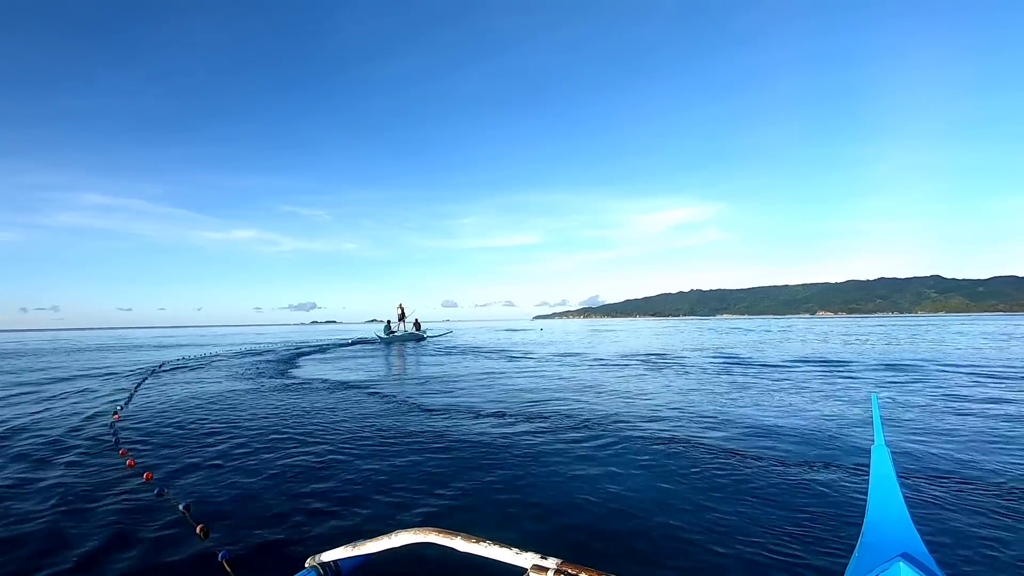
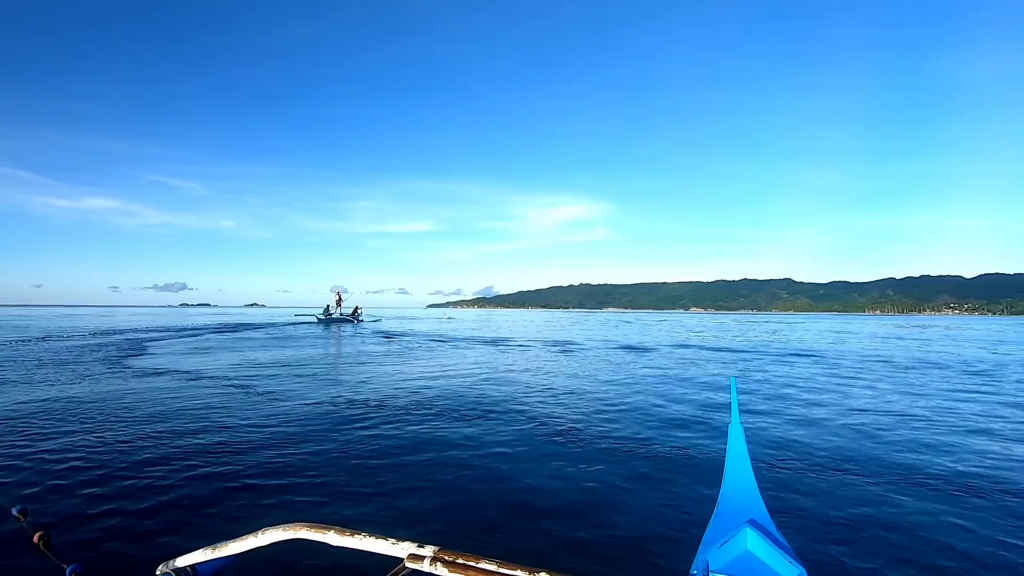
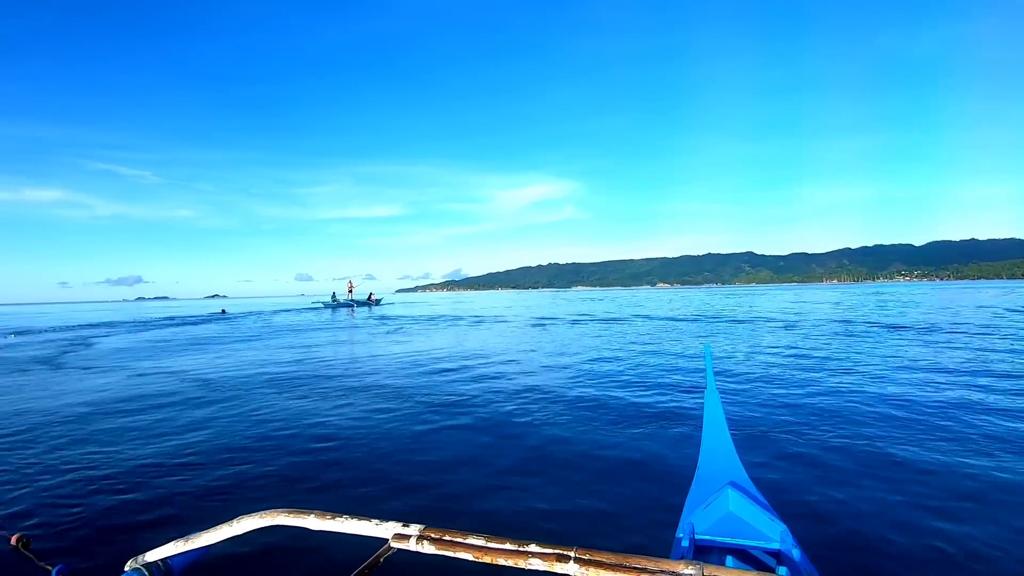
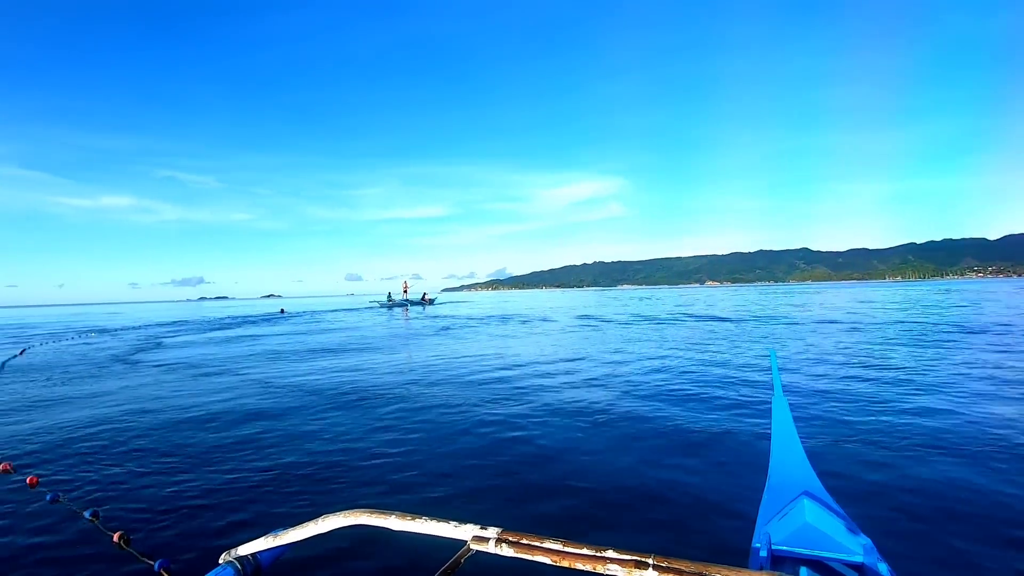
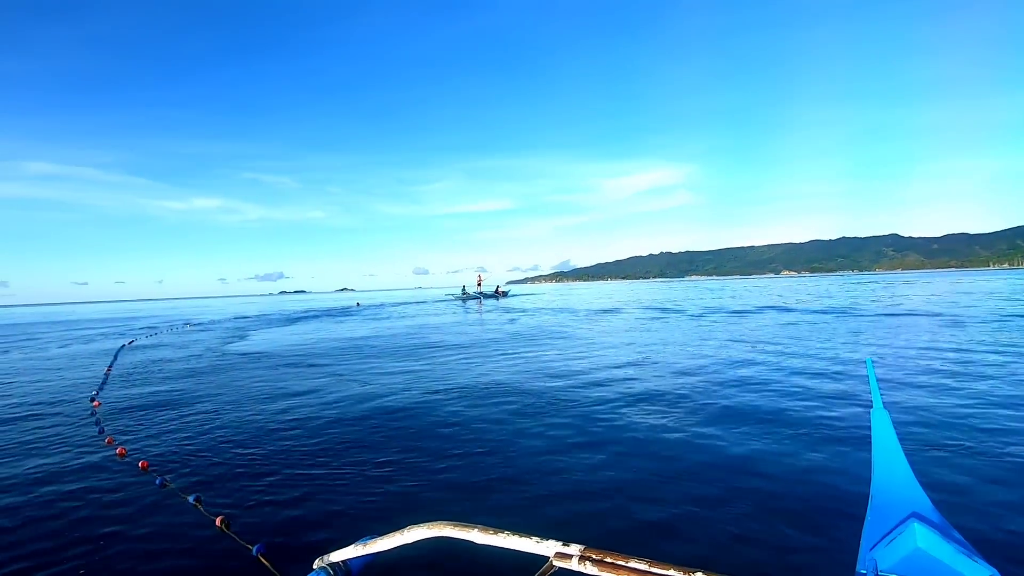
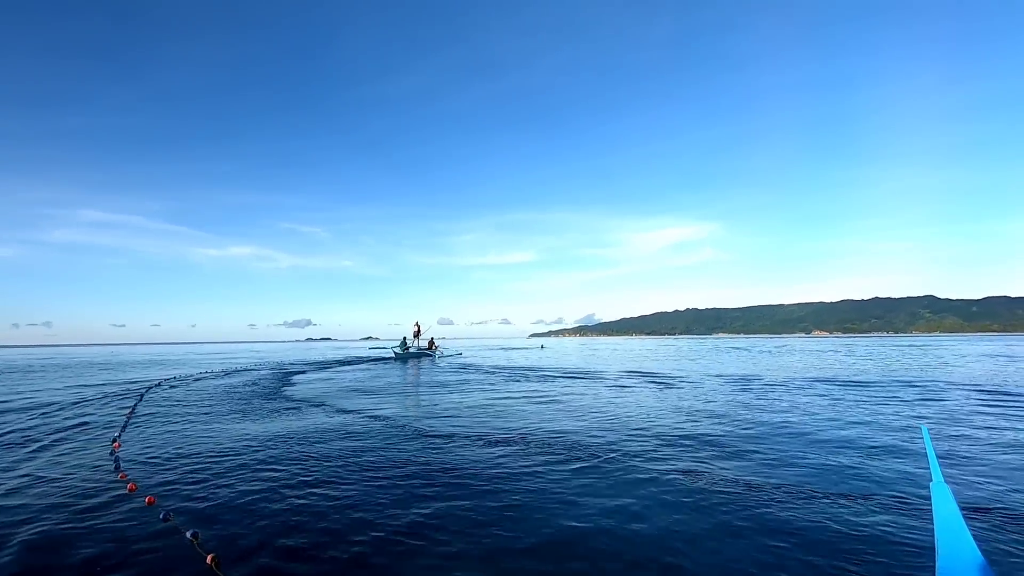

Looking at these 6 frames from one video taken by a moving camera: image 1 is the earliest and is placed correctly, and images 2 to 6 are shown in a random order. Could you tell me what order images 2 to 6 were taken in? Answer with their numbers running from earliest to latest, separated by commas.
6, 2, 3, 4, 5
